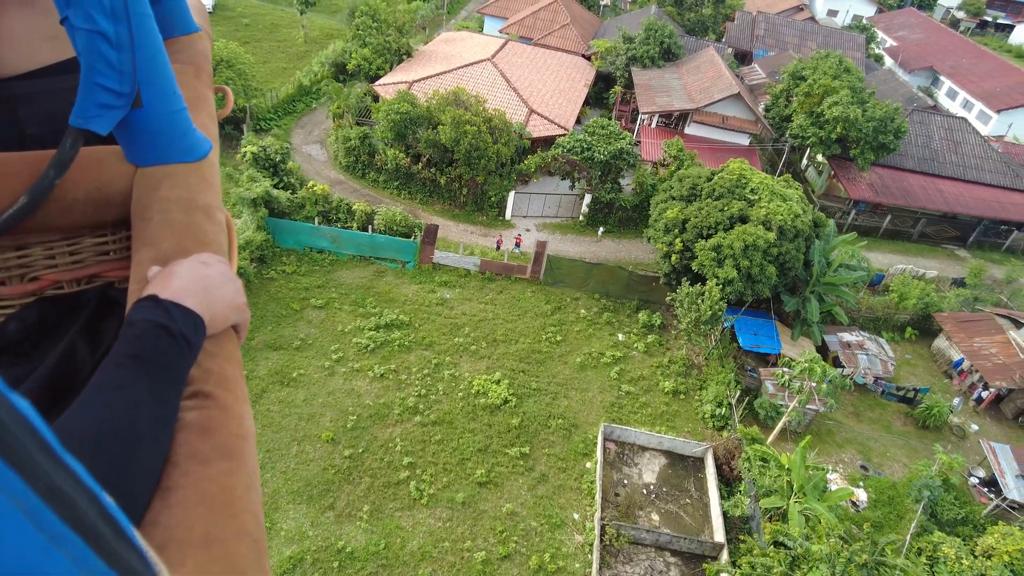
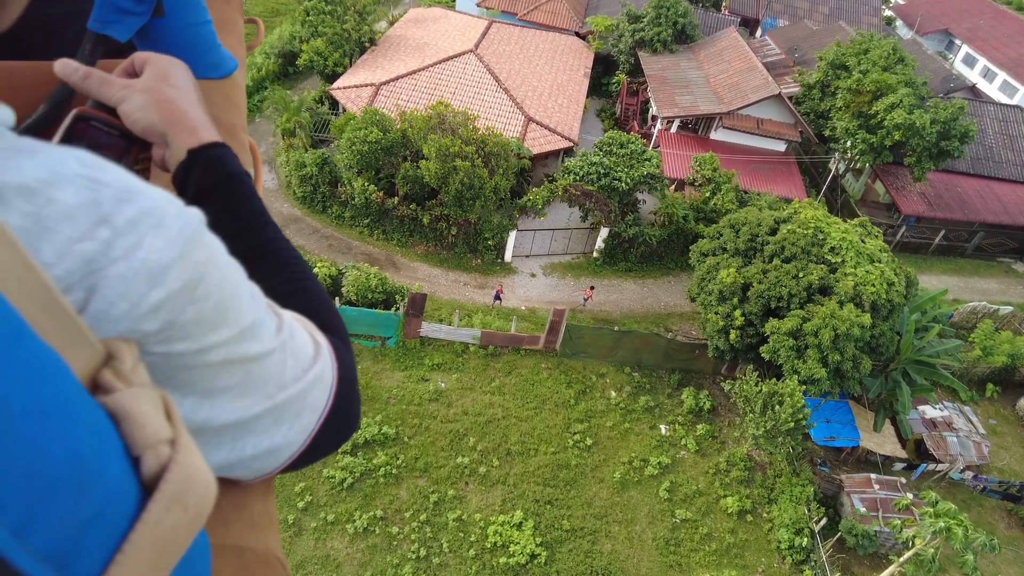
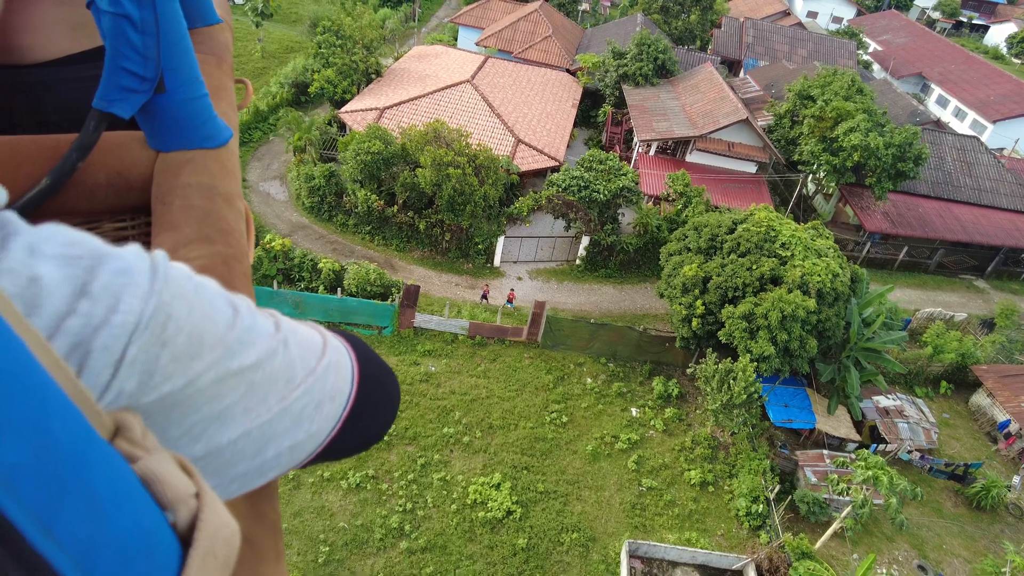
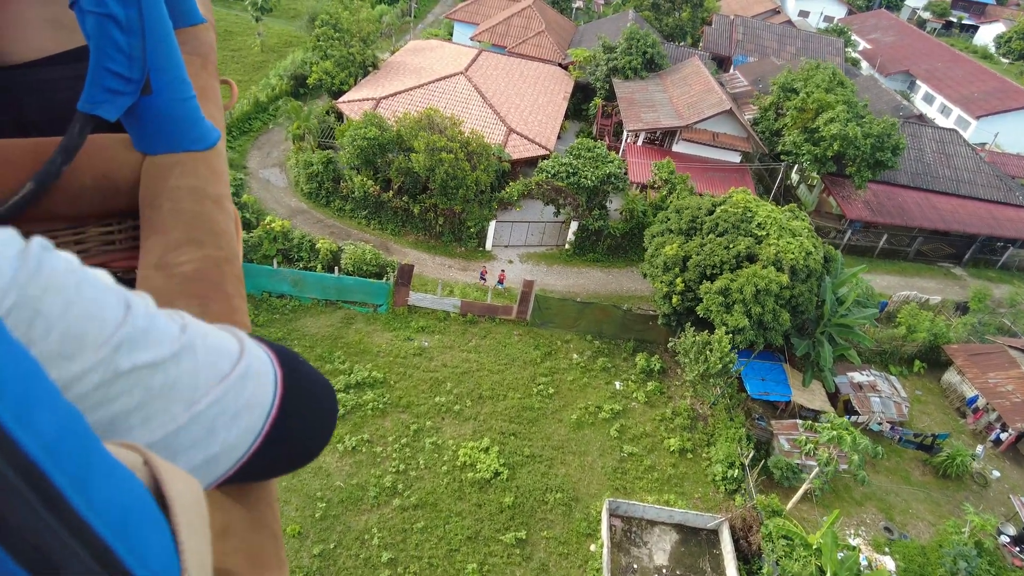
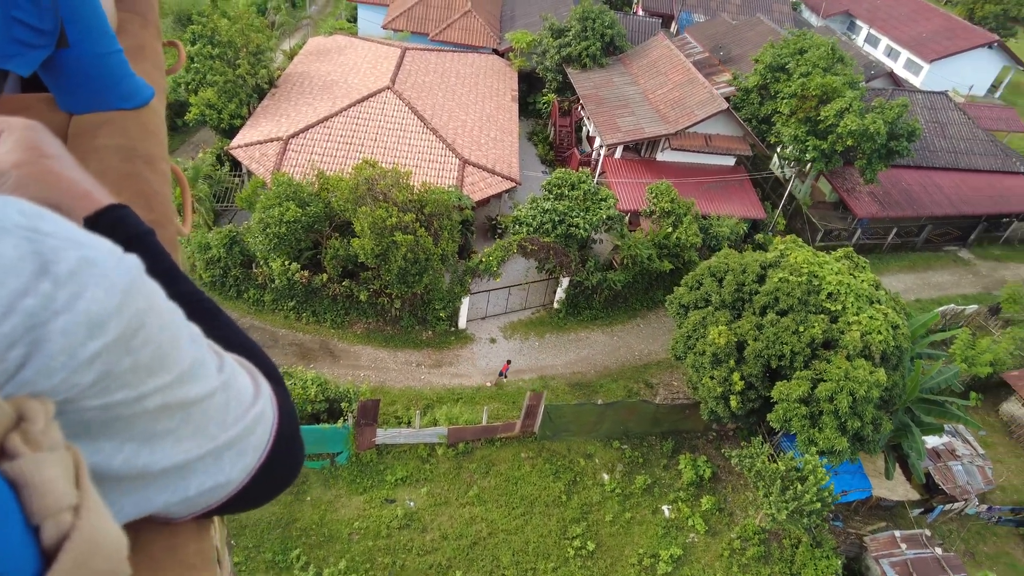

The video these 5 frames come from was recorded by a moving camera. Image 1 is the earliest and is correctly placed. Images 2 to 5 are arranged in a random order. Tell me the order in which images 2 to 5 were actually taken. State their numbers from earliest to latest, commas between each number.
4, 3, 2, 5
